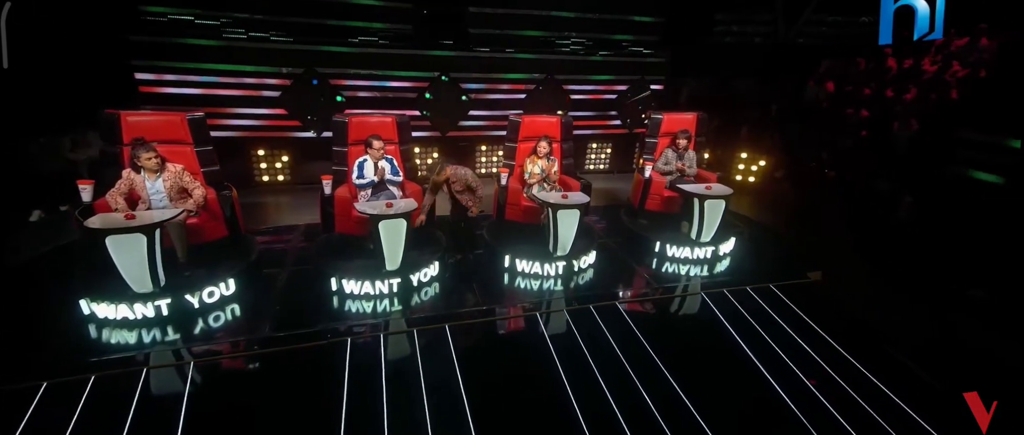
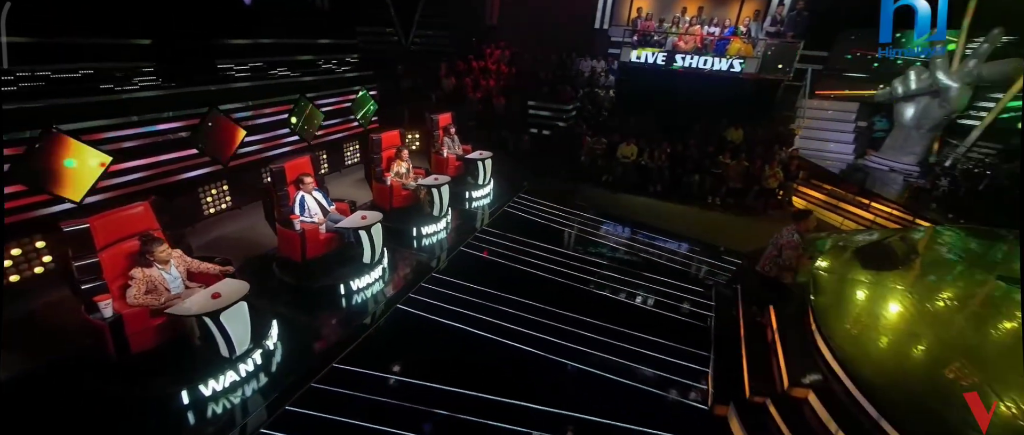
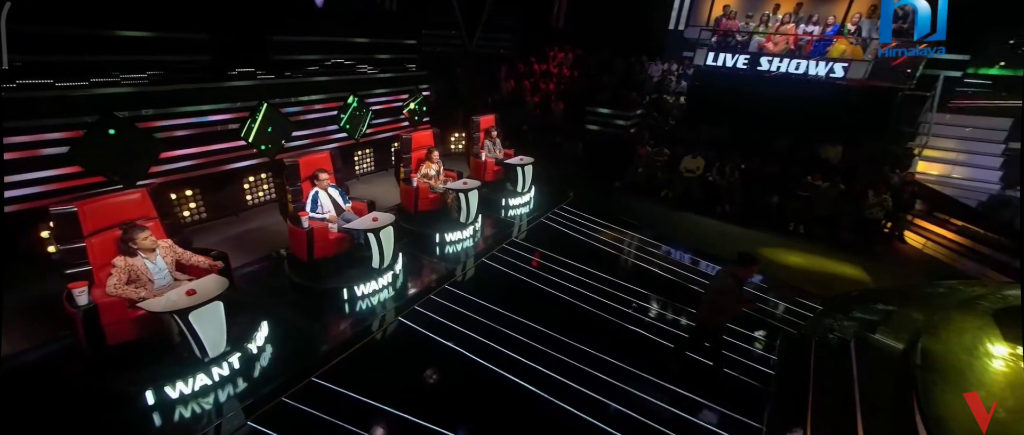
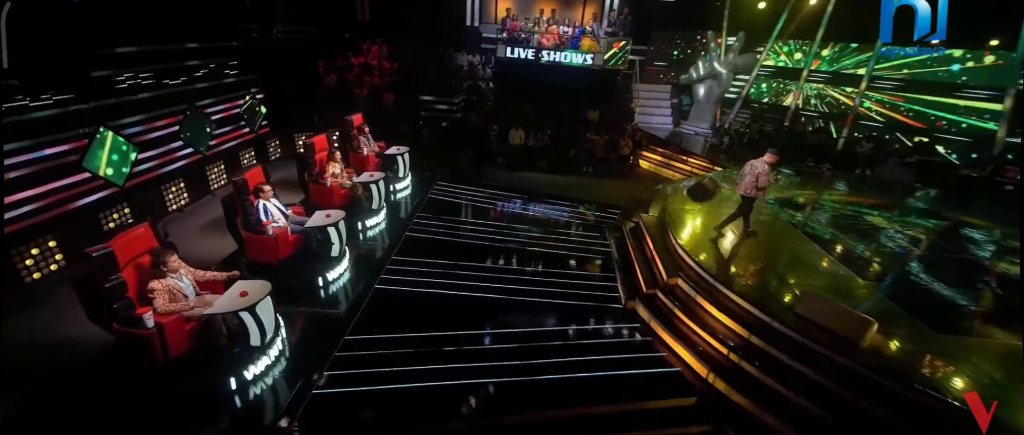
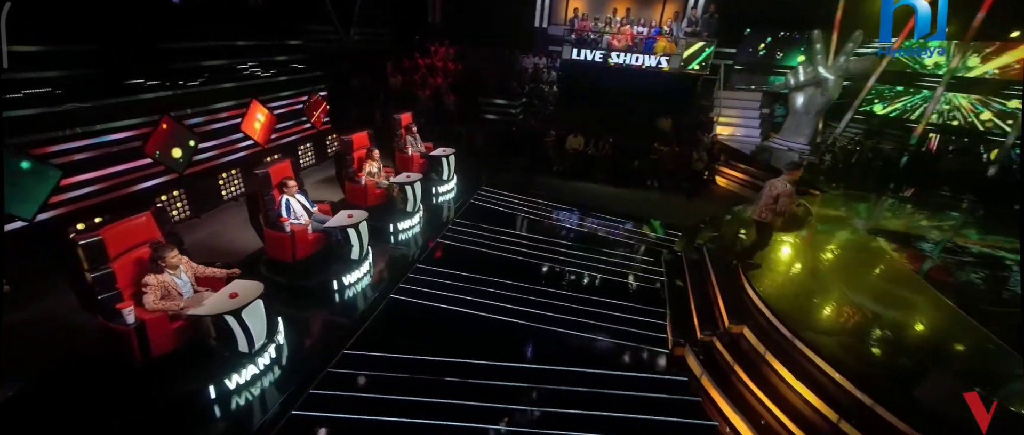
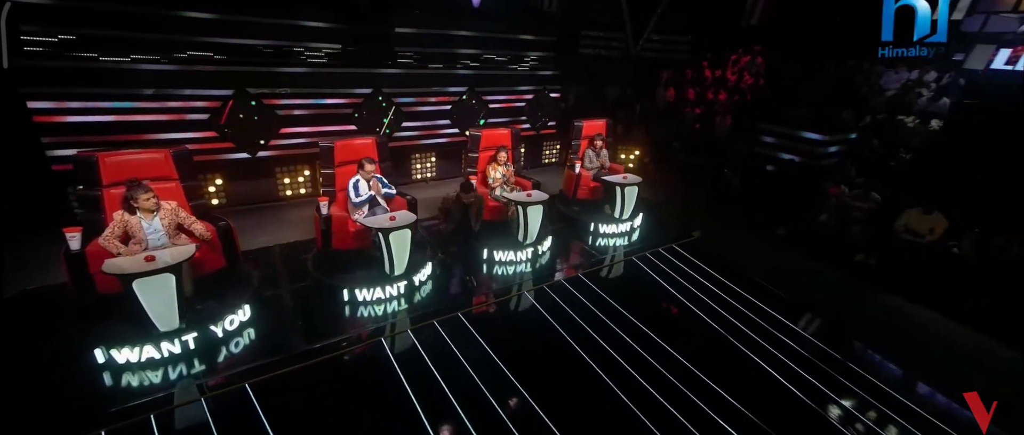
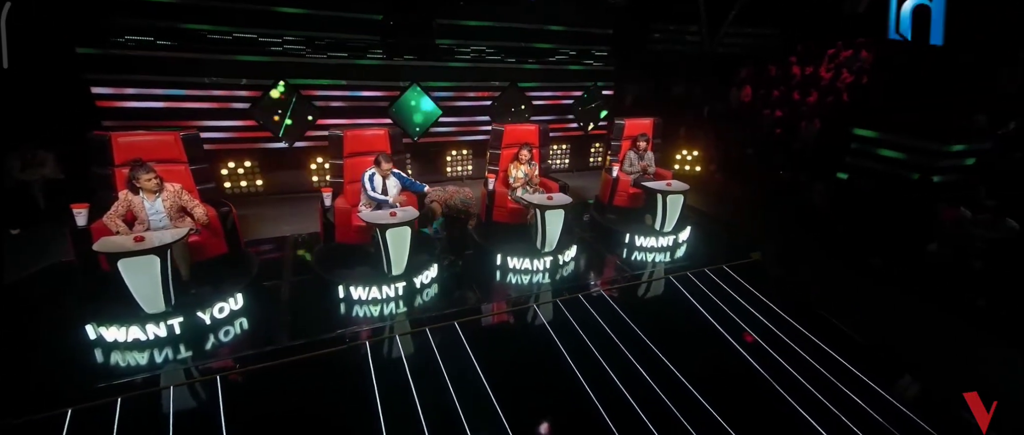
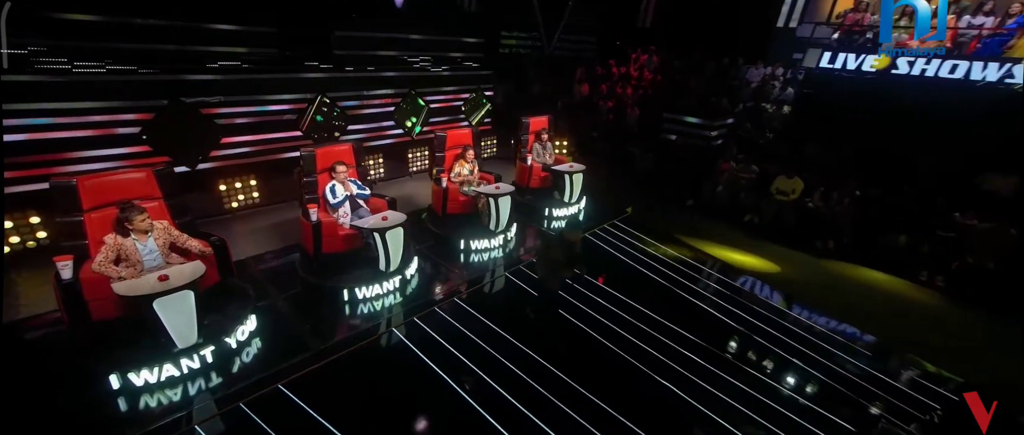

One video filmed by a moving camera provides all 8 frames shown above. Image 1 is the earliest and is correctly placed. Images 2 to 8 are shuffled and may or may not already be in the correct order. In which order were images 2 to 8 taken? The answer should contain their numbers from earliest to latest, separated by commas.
7, 6, 8, 3, 2, 5, 4
